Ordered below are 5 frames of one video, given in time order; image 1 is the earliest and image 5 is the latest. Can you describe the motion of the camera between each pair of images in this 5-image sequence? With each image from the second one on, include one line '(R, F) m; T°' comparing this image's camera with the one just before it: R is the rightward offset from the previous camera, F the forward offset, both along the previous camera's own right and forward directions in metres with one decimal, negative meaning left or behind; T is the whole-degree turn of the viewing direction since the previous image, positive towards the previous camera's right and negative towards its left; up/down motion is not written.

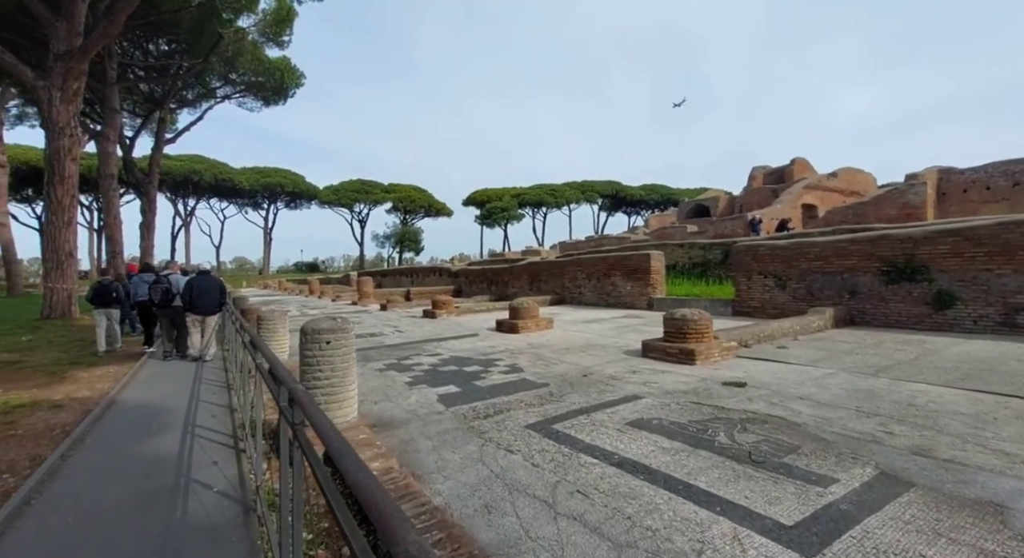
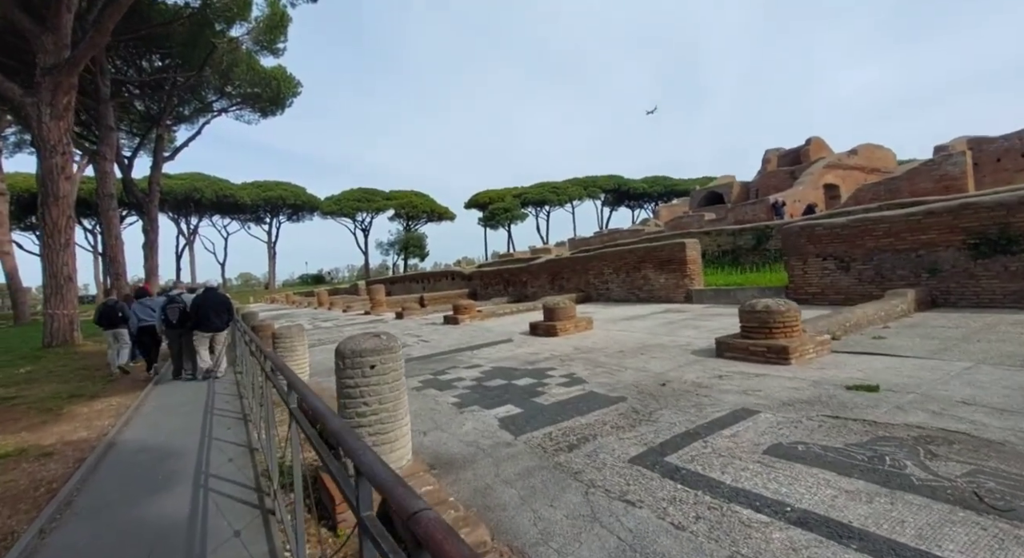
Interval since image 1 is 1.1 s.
(-0.5, +0.8) m; -1°
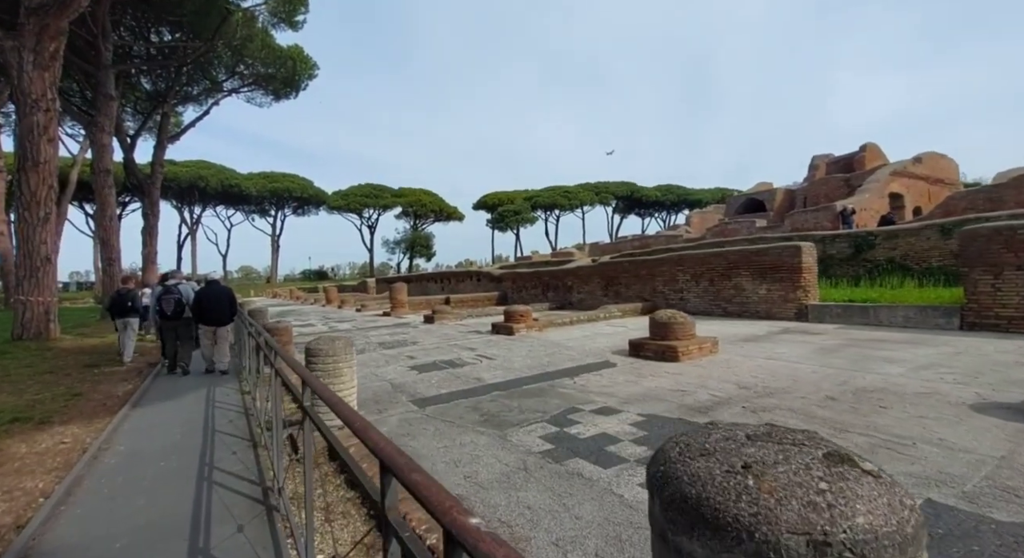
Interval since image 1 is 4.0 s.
(-1.3, +2.0) m; 0°
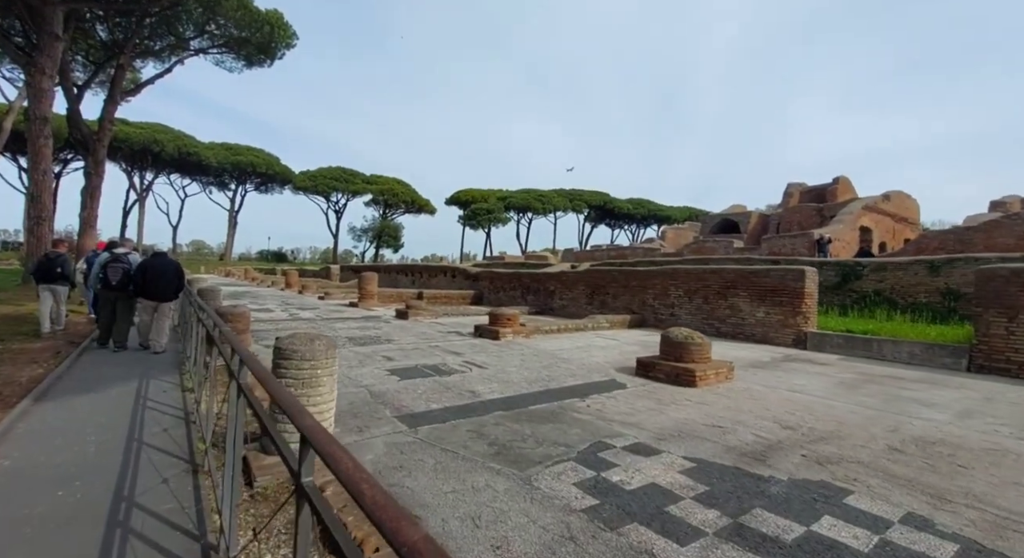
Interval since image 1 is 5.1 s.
(-0.4, +0.8) m; +4°
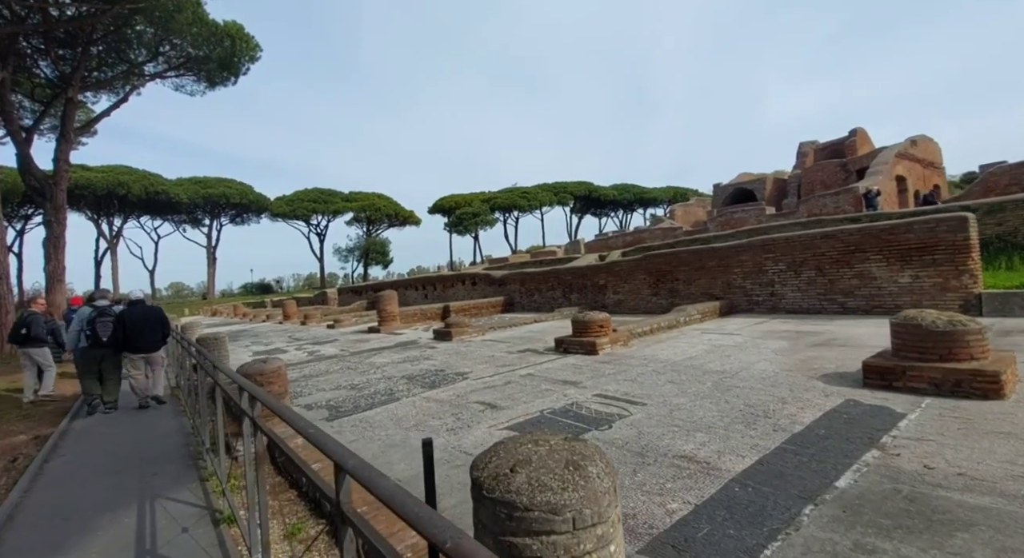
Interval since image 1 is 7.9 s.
(-1.4, +1.9) m; +2°
